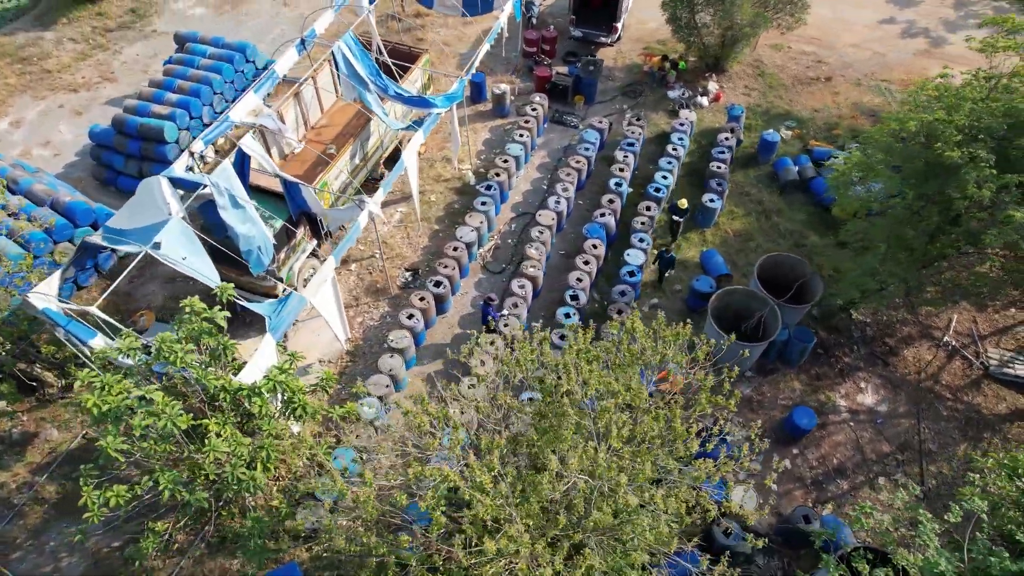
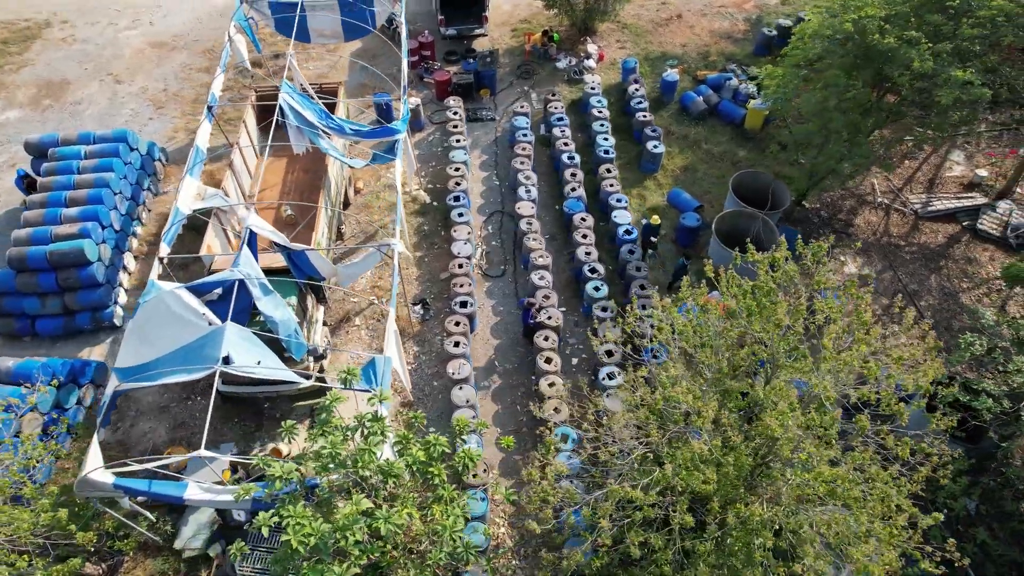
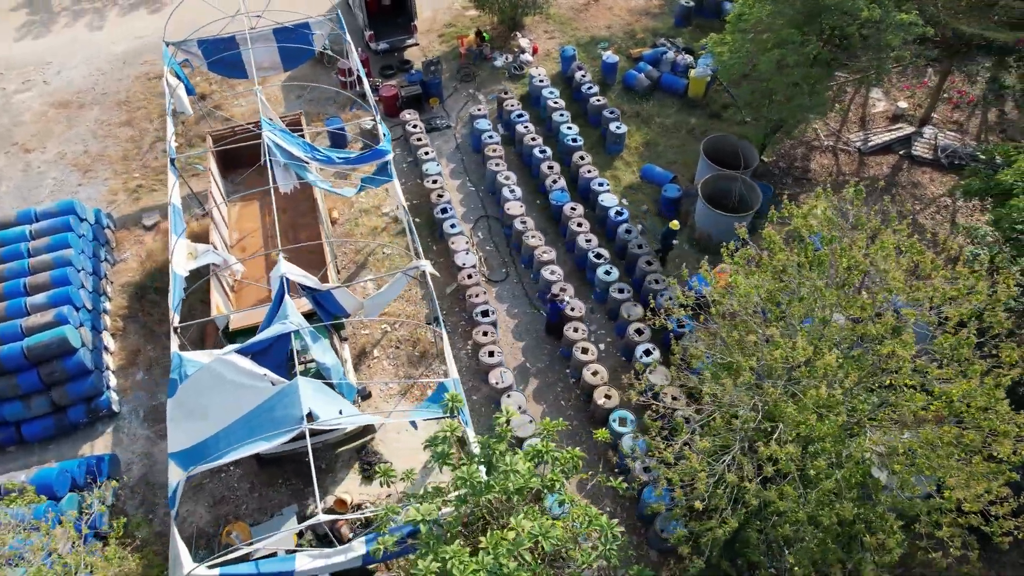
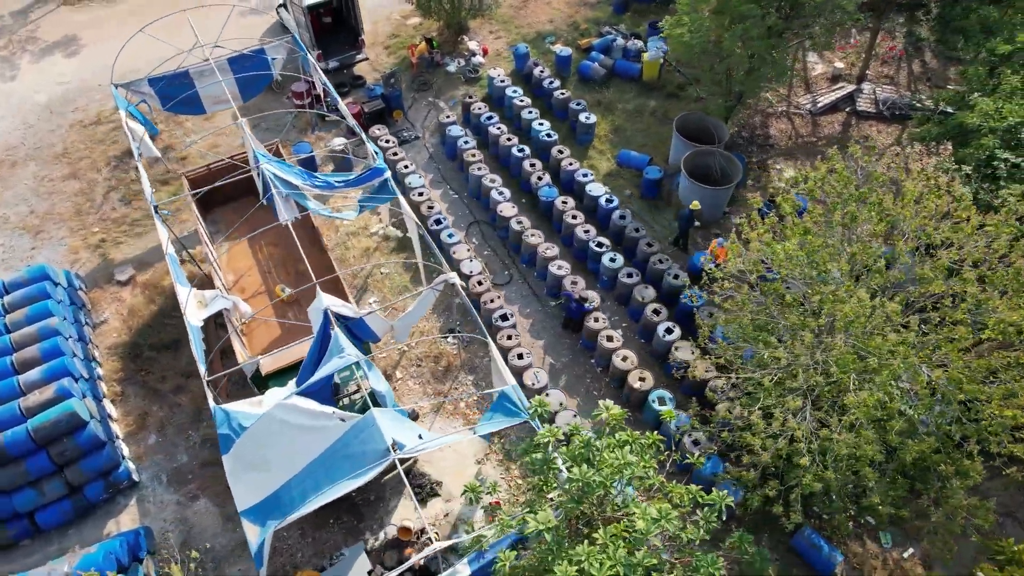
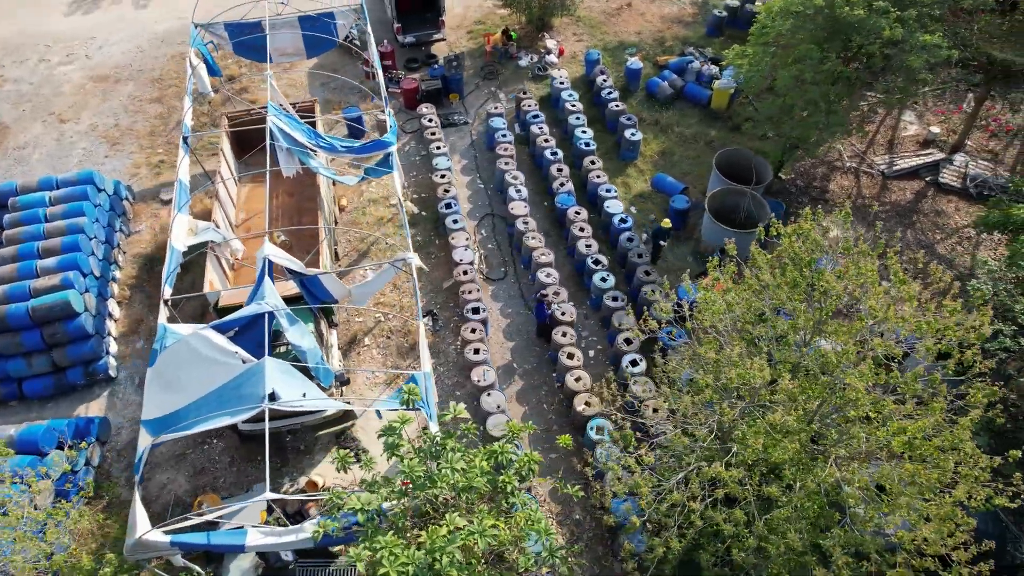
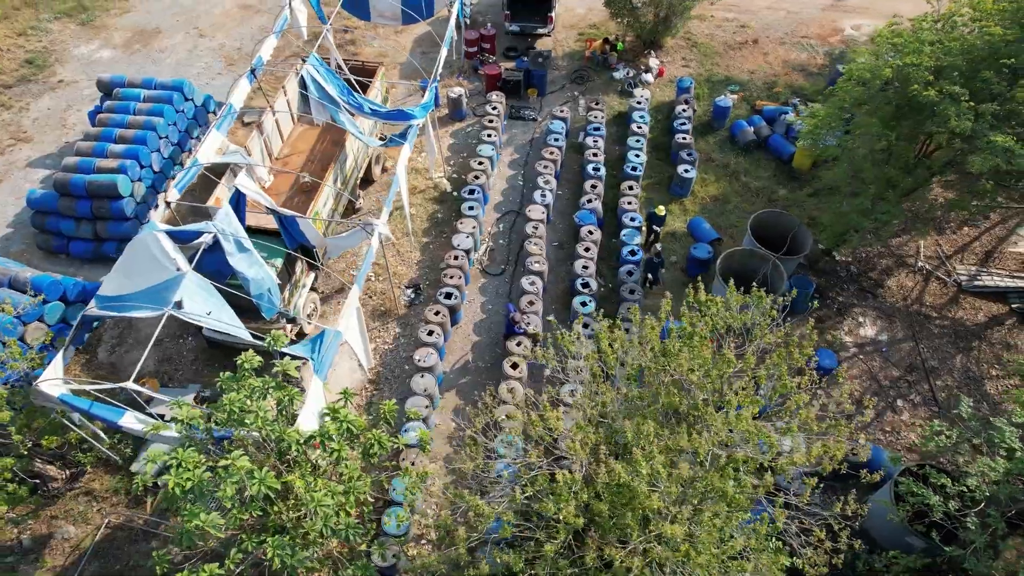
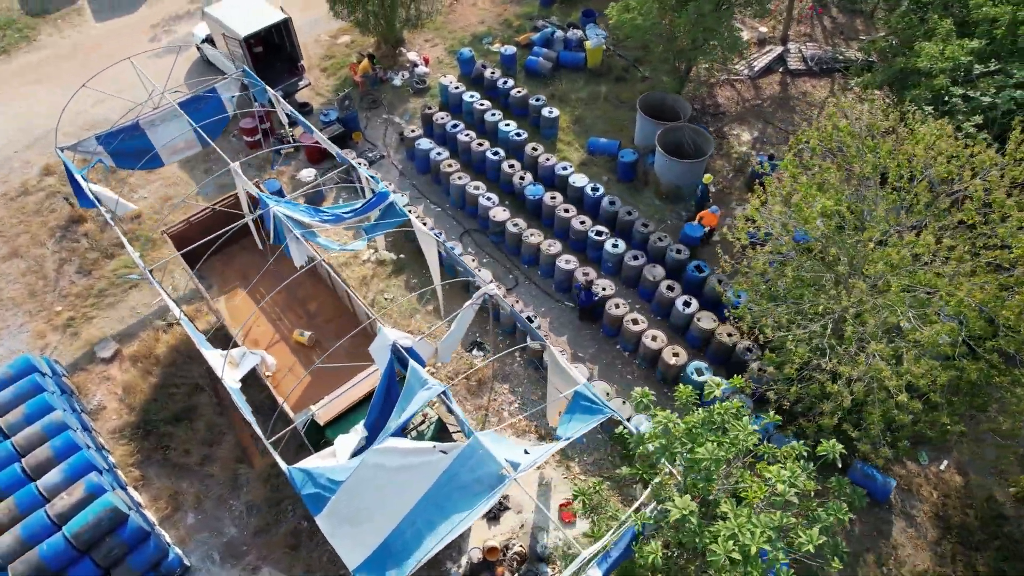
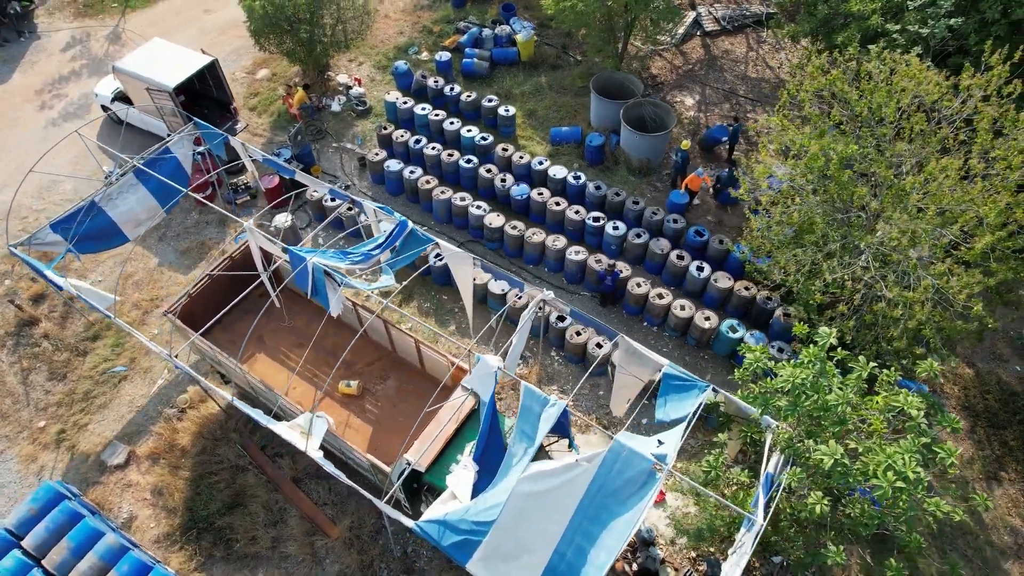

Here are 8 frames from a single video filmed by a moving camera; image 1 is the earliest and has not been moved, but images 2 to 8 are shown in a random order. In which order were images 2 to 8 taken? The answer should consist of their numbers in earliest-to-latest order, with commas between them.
6, 2, 5, 3, 4, 7, 8
